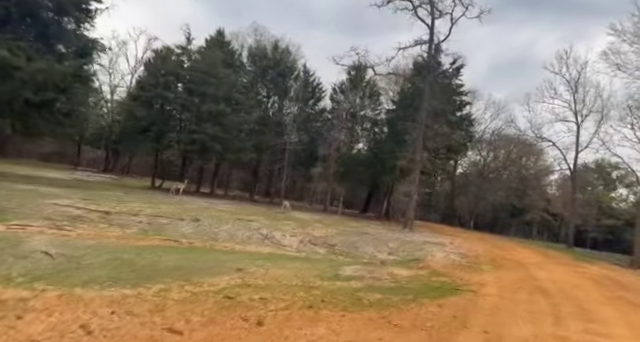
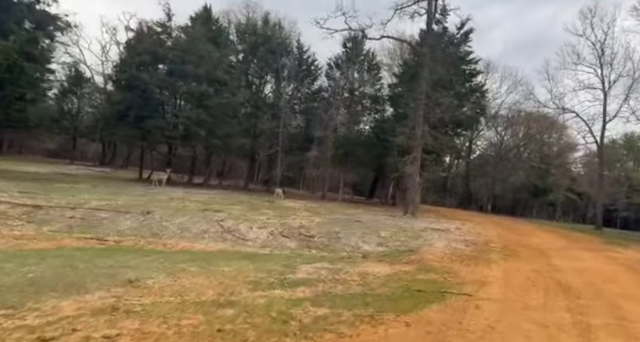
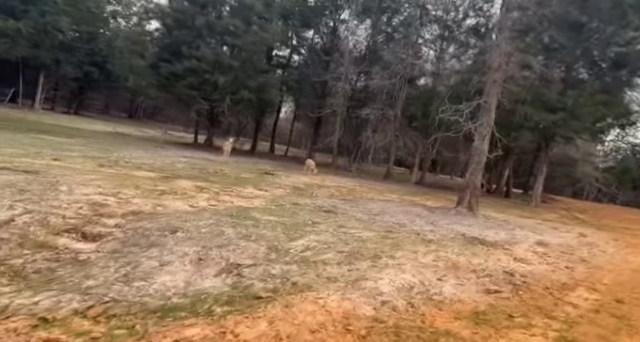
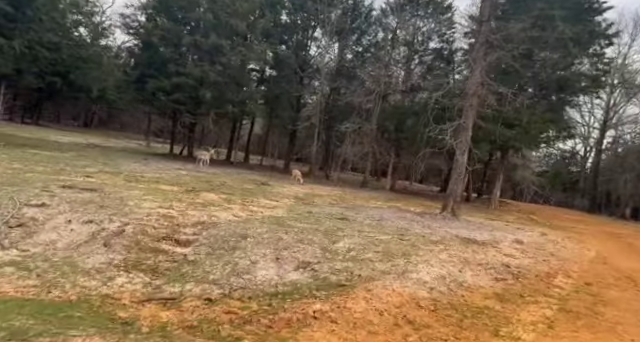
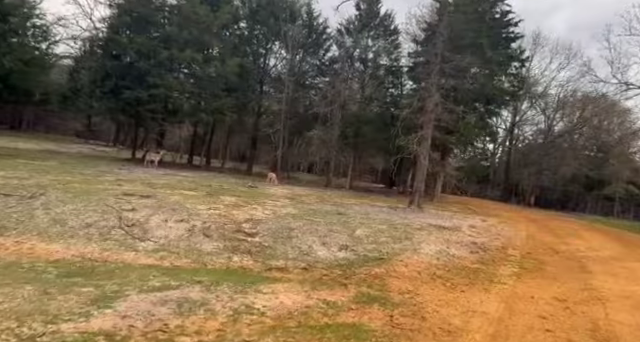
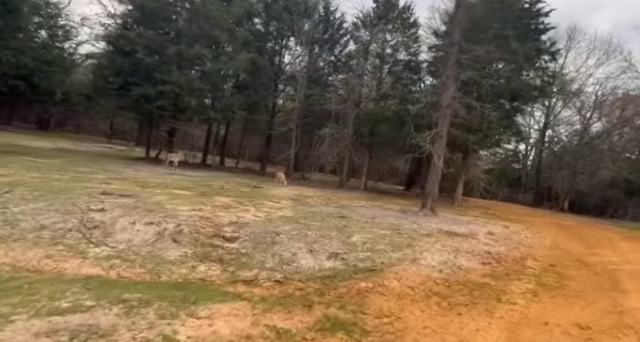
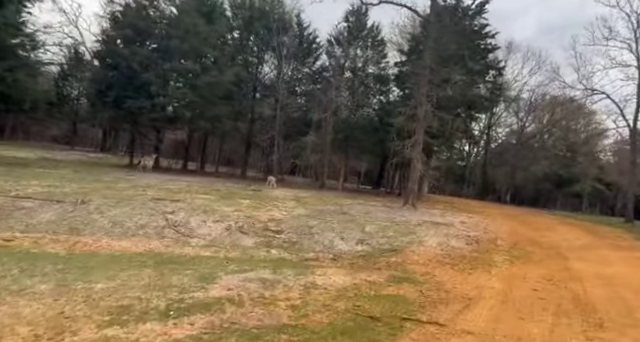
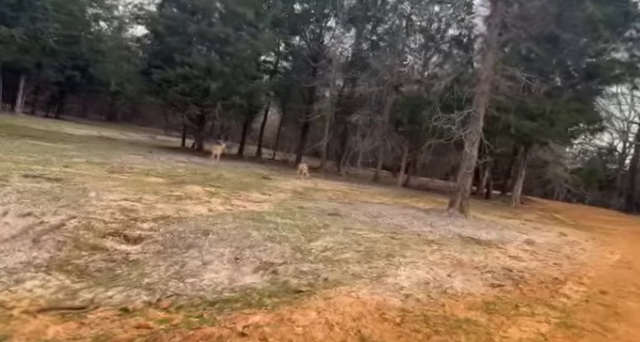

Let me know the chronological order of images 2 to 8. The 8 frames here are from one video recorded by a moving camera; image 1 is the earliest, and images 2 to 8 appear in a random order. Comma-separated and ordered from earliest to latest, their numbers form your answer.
2, 7, 5, 6, 4, 8, 3
